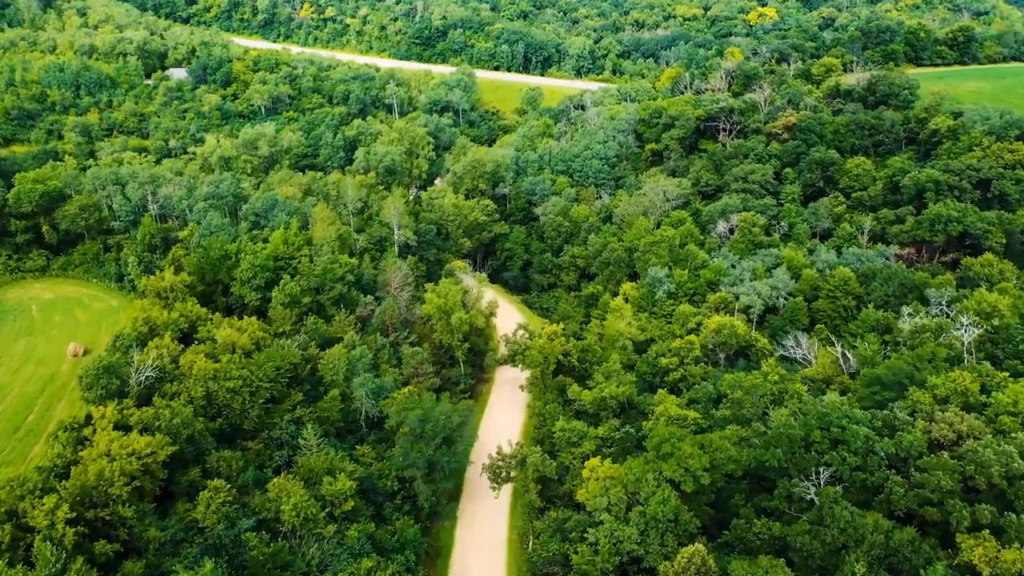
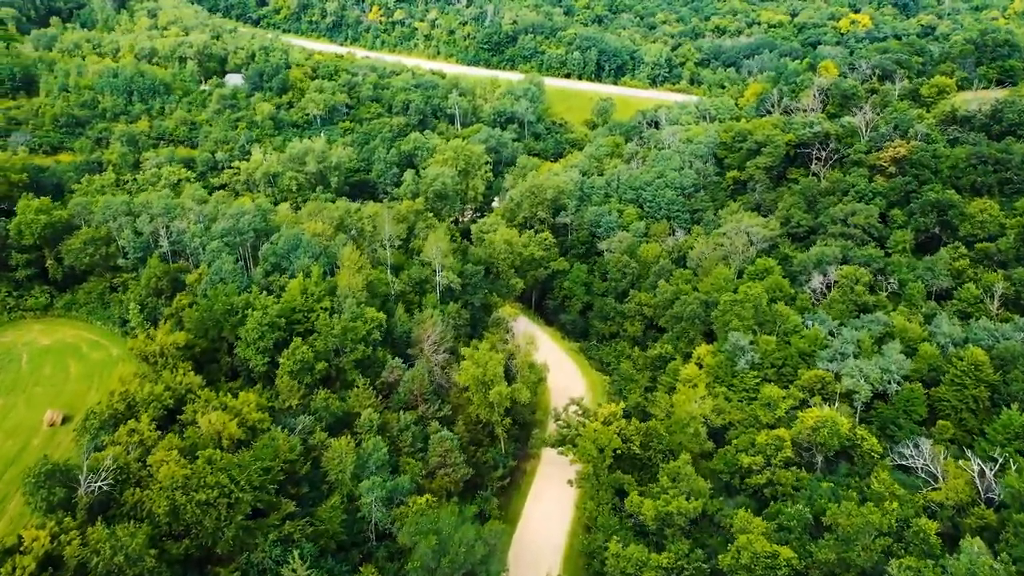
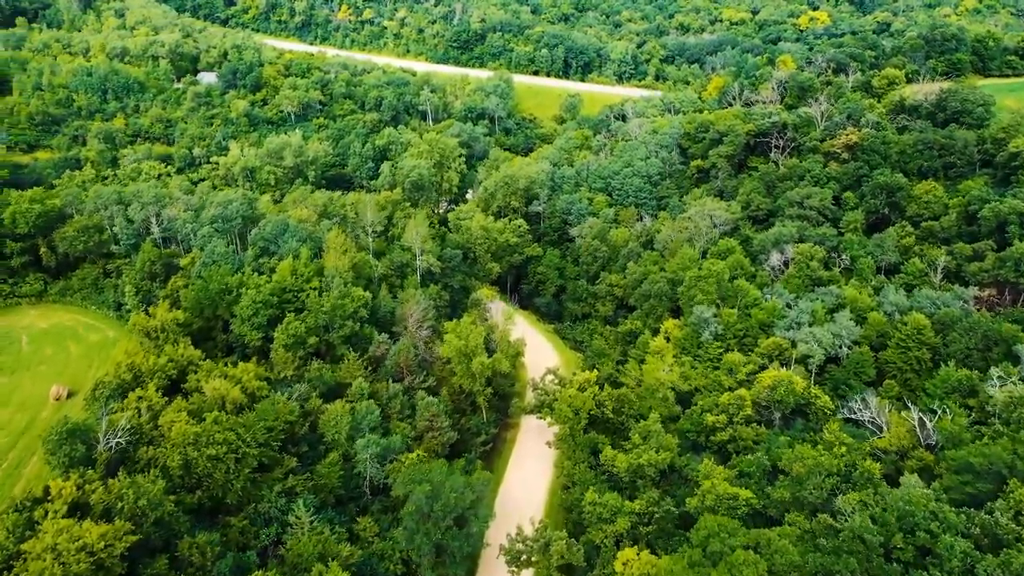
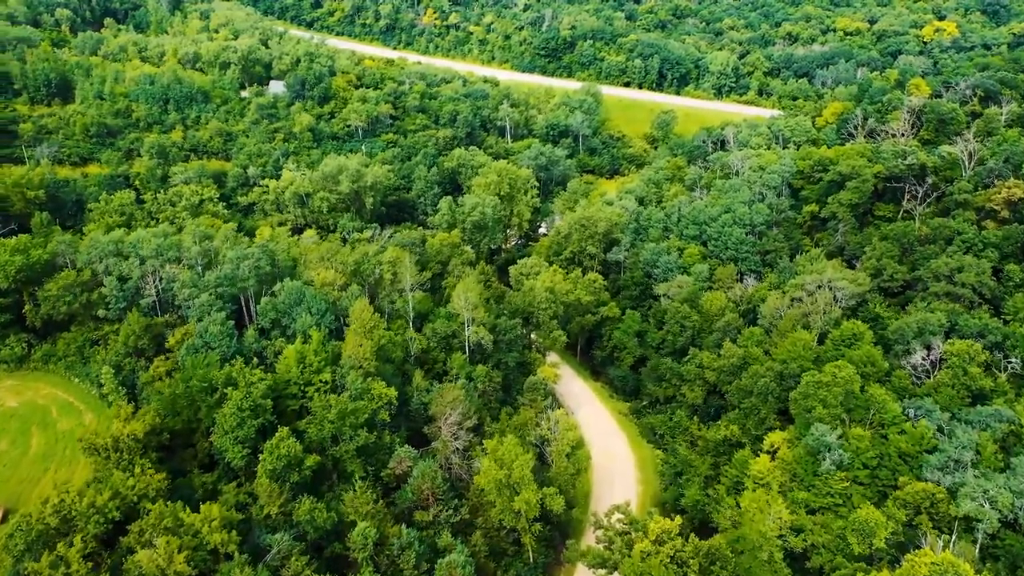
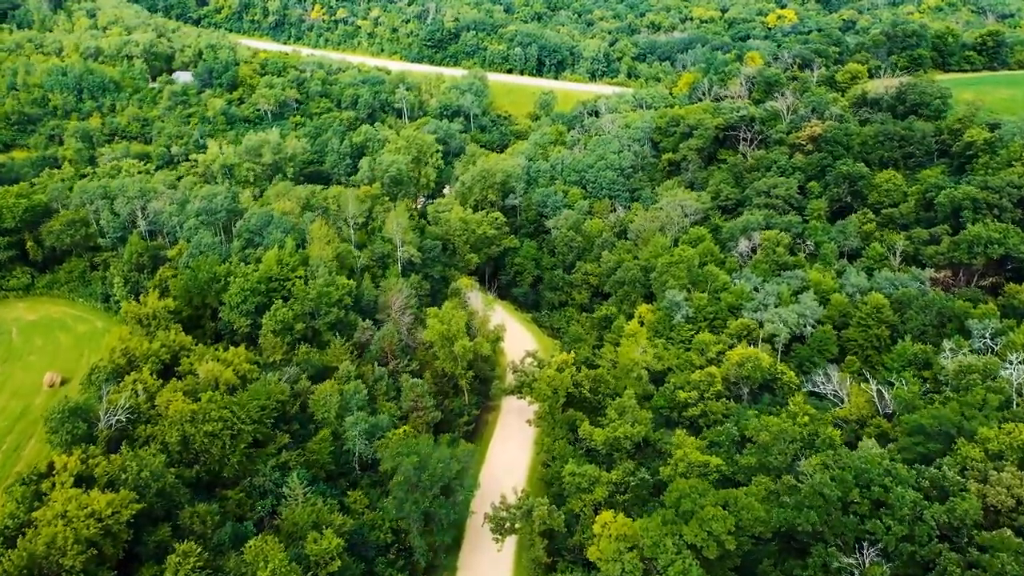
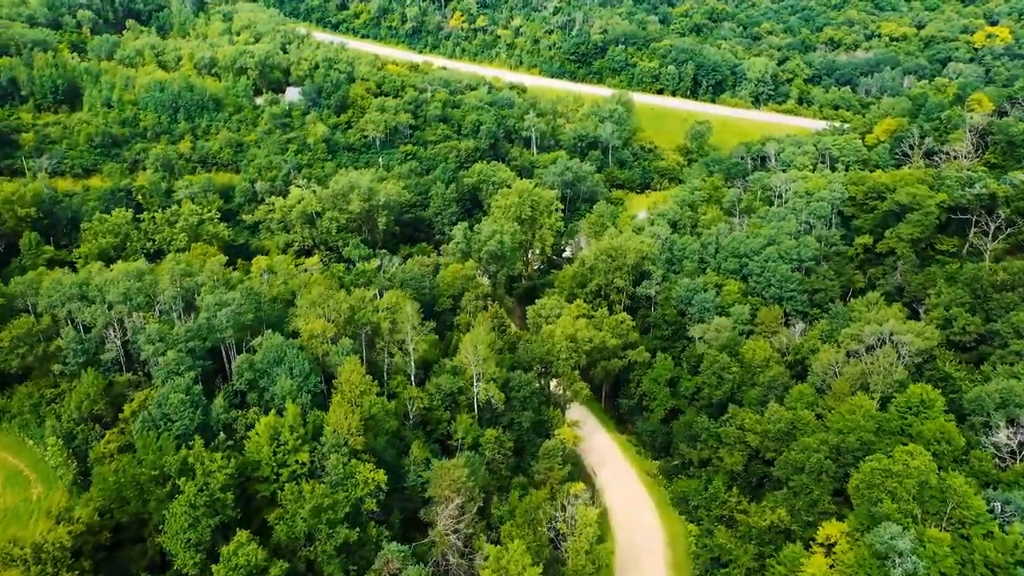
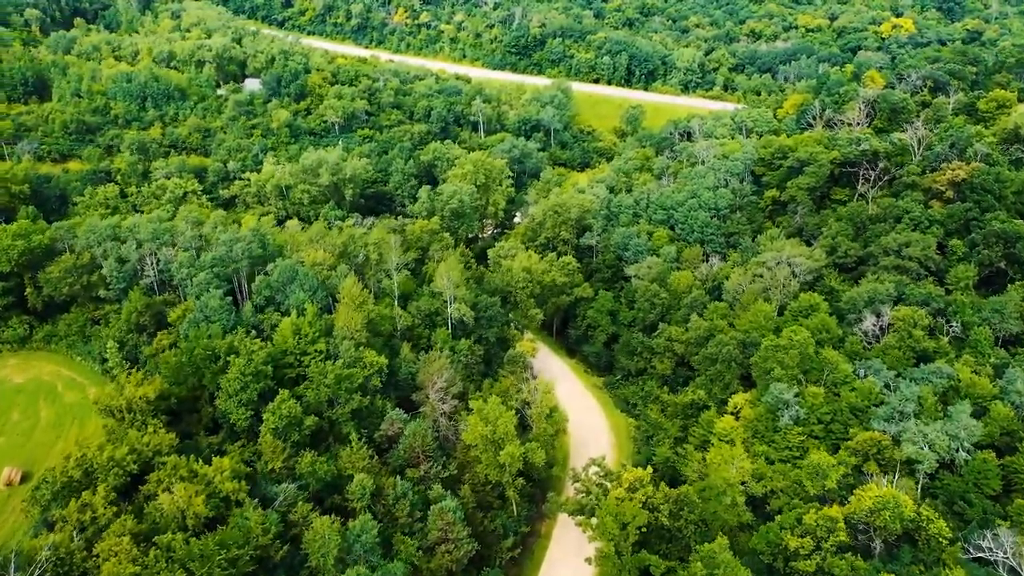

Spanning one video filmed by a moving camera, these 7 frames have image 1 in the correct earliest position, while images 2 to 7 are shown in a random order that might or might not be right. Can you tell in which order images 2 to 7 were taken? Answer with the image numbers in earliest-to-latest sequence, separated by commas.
5, 3, 2, 7, 4, 6
